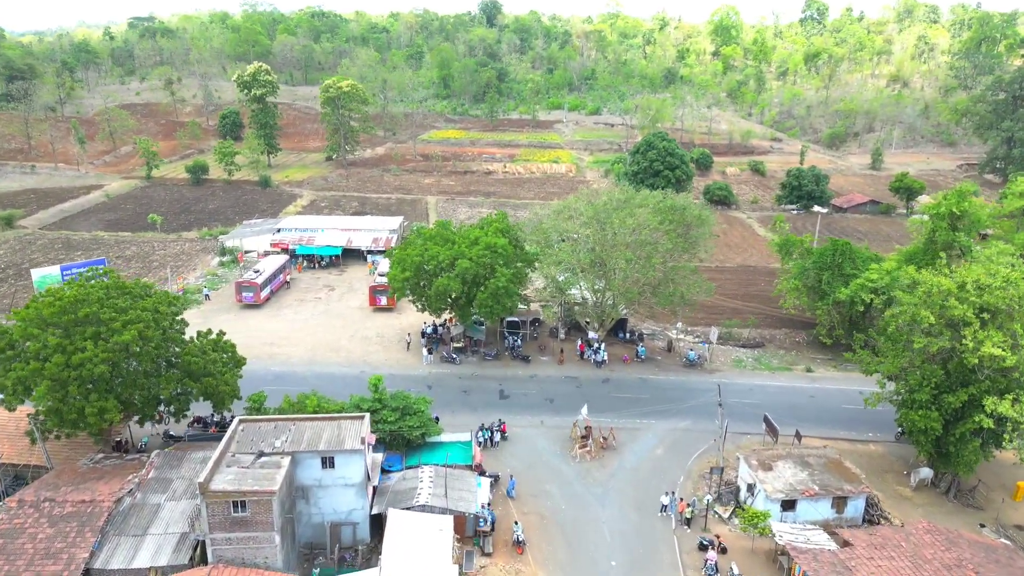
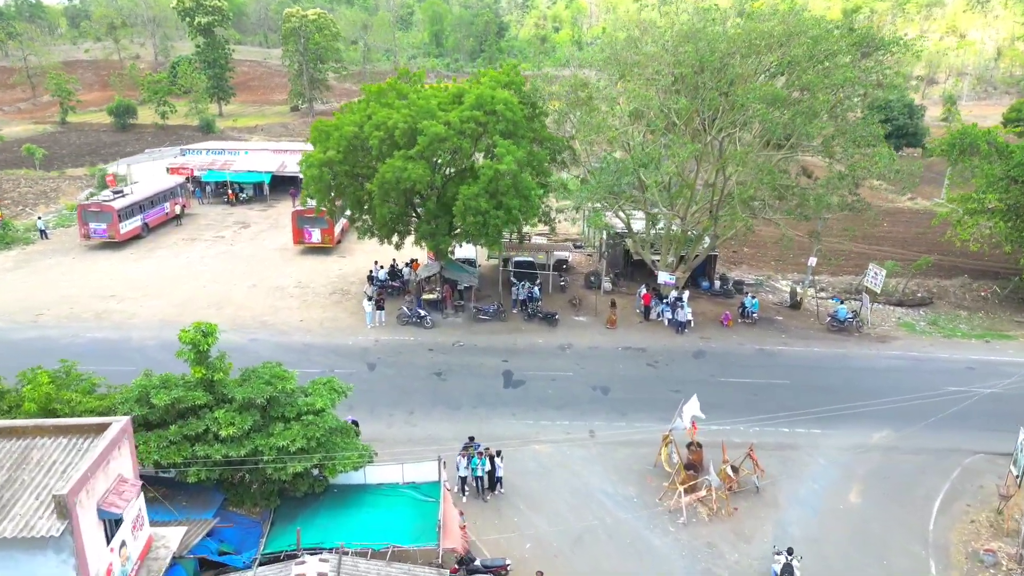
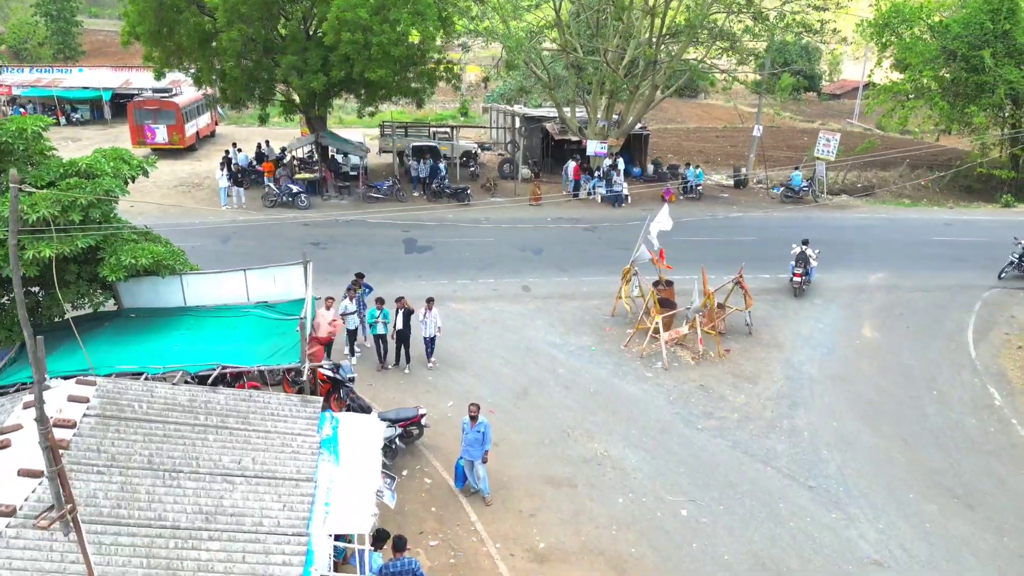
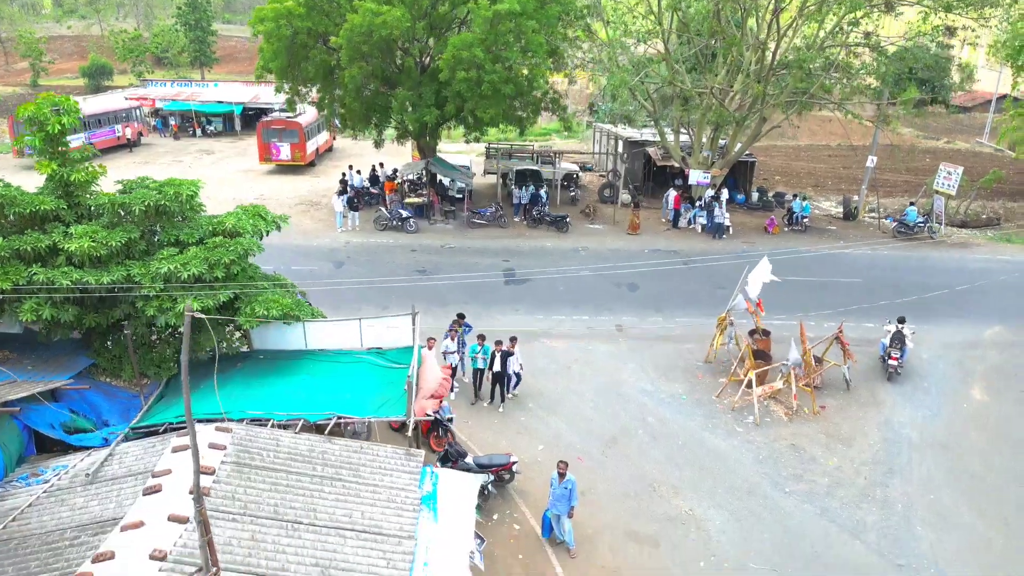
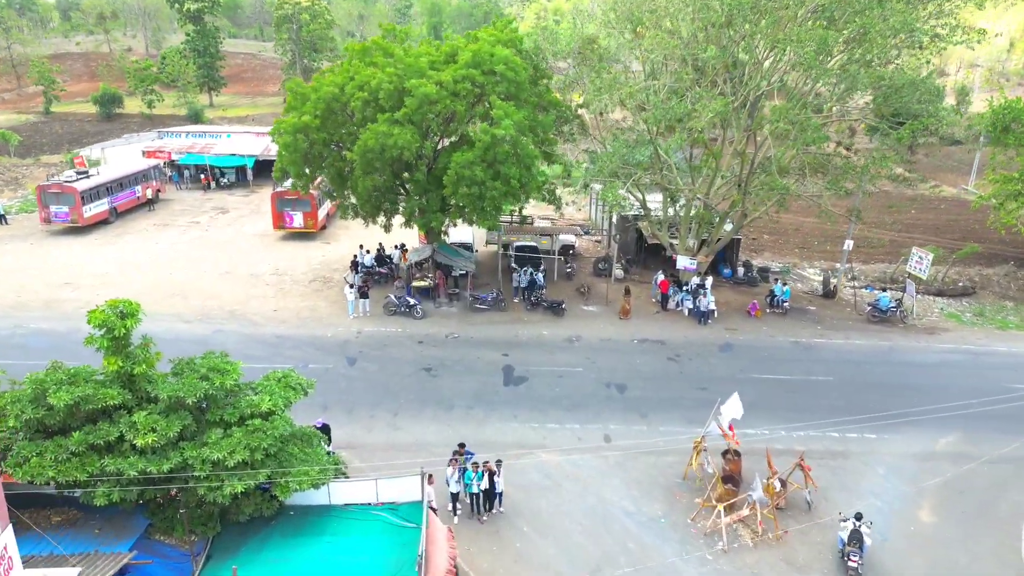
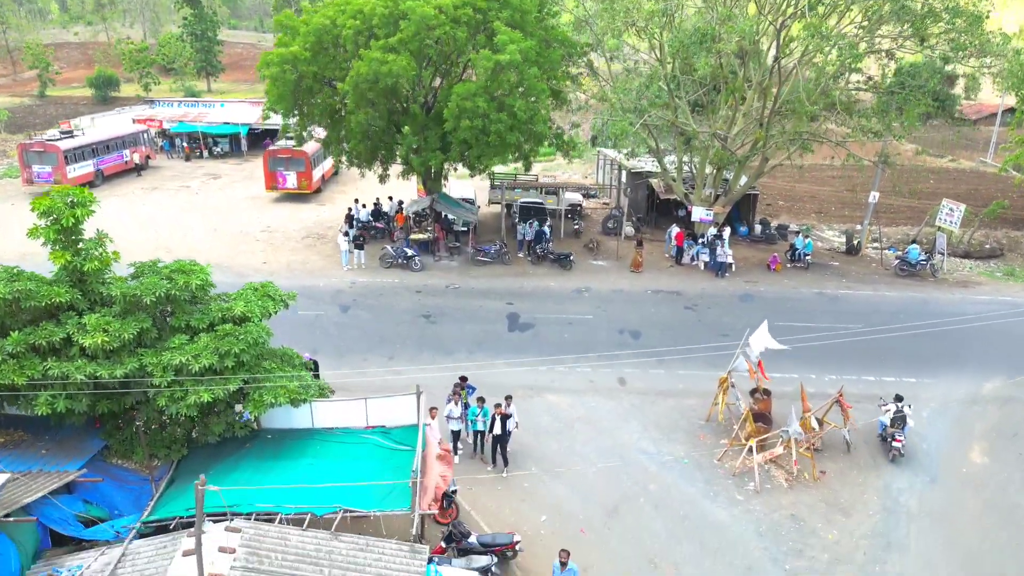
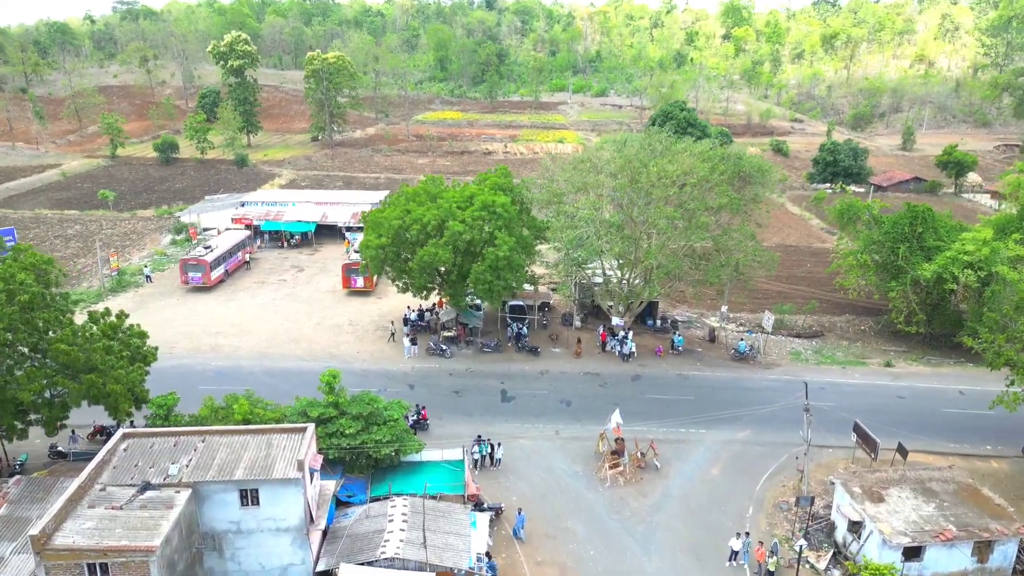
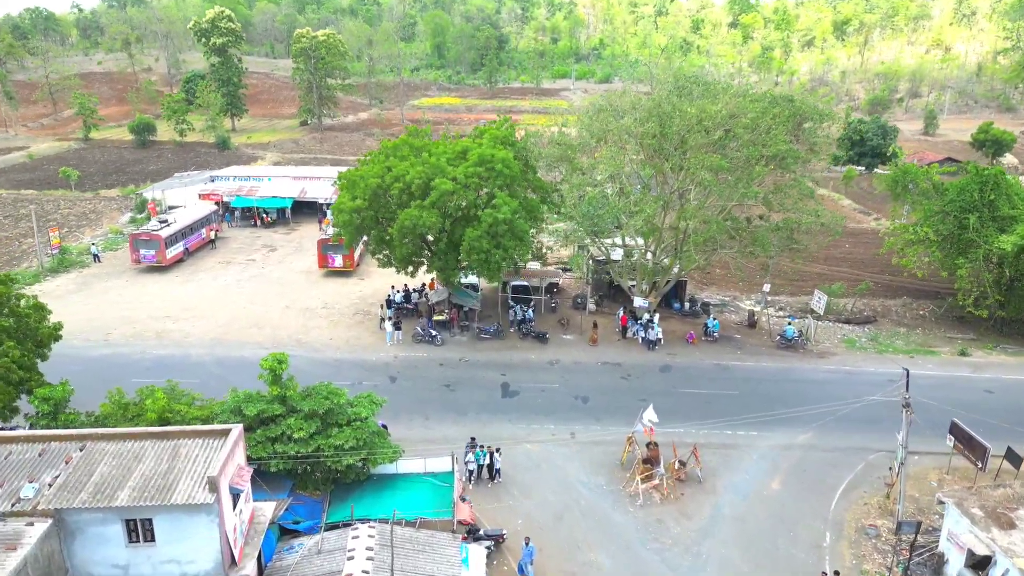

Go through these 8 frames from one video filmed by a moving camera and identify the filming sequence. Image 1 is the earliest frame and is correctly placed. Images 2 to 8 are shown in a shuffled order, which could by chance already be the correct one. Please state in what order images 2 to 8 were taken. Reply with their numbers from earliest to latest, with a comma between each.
7, 8, 2, 5, 6, 4, 3
